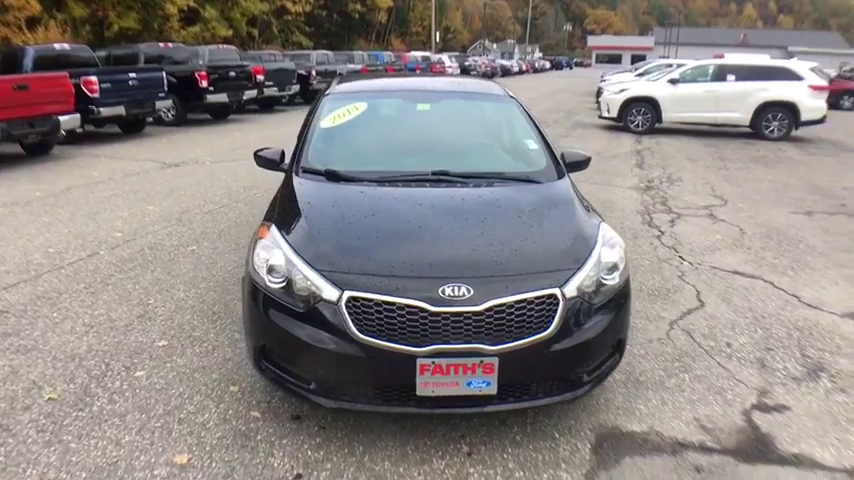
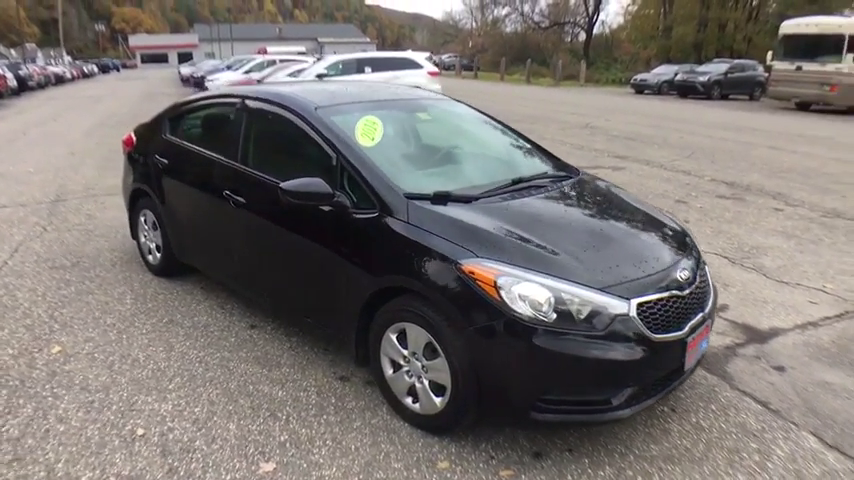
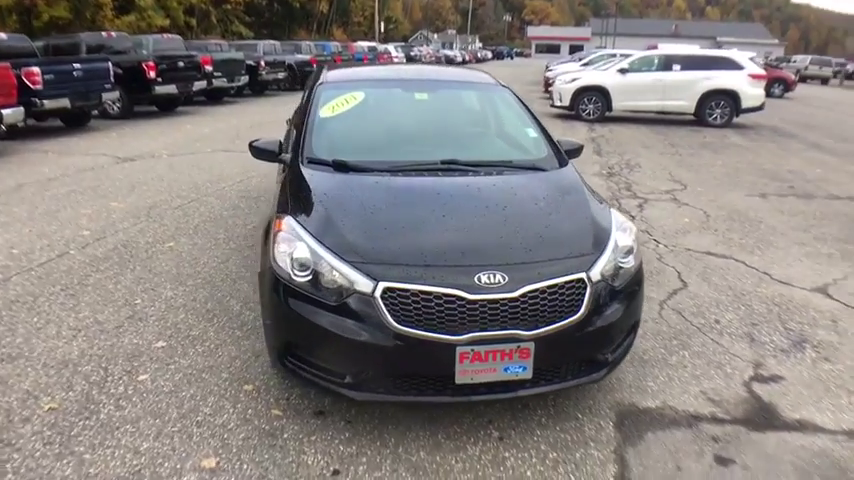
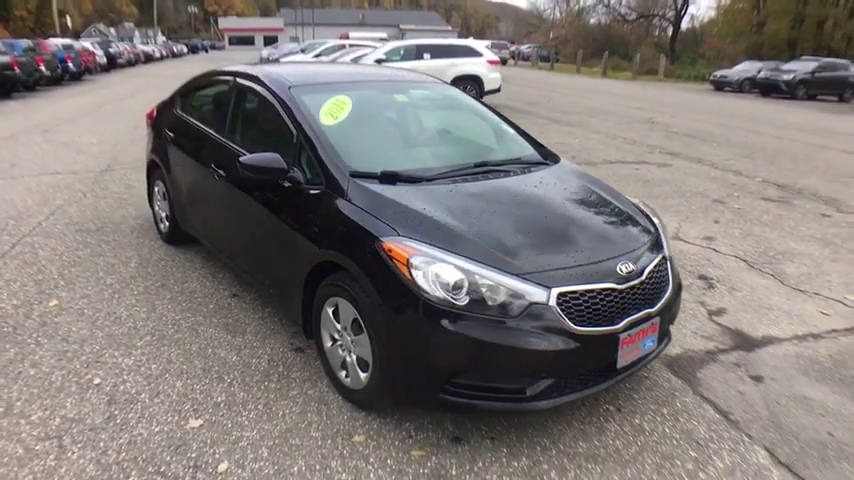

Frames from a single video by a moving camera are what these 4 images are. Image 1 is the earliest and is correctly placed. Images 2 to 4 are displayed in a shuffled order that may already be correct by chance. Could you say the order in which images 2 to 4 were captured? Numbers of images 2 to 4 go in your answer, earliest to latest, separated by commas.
3, 4, 2
